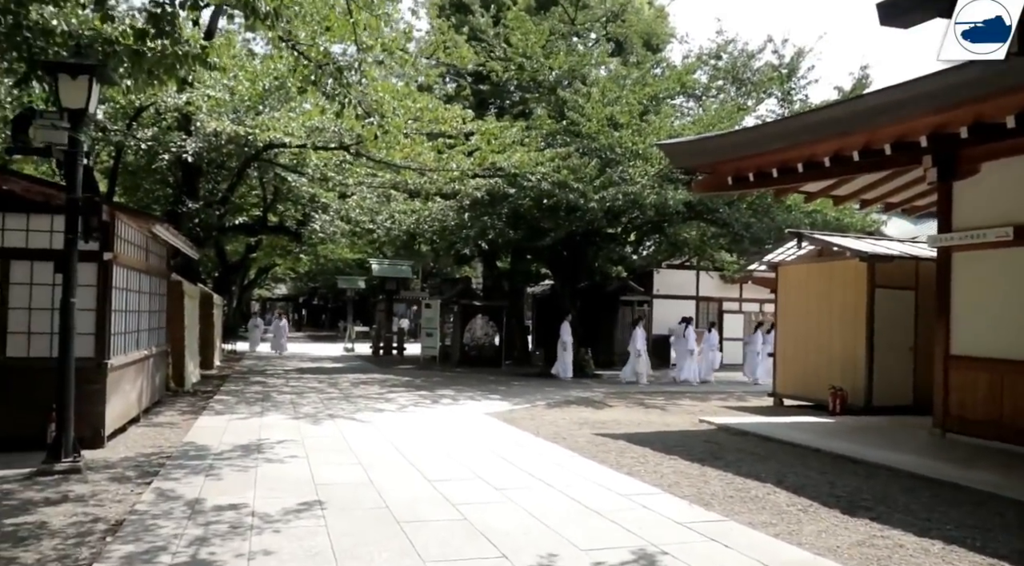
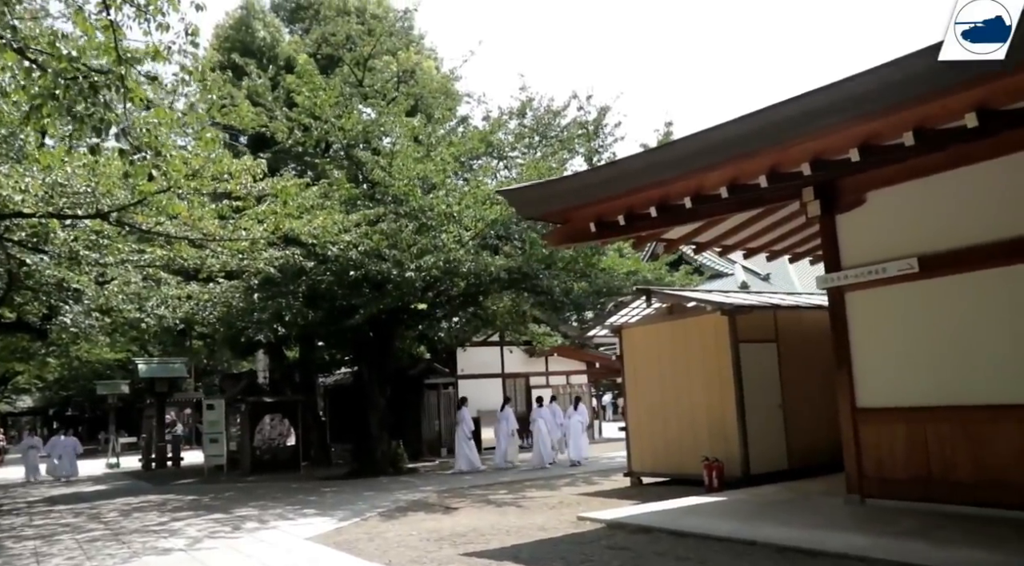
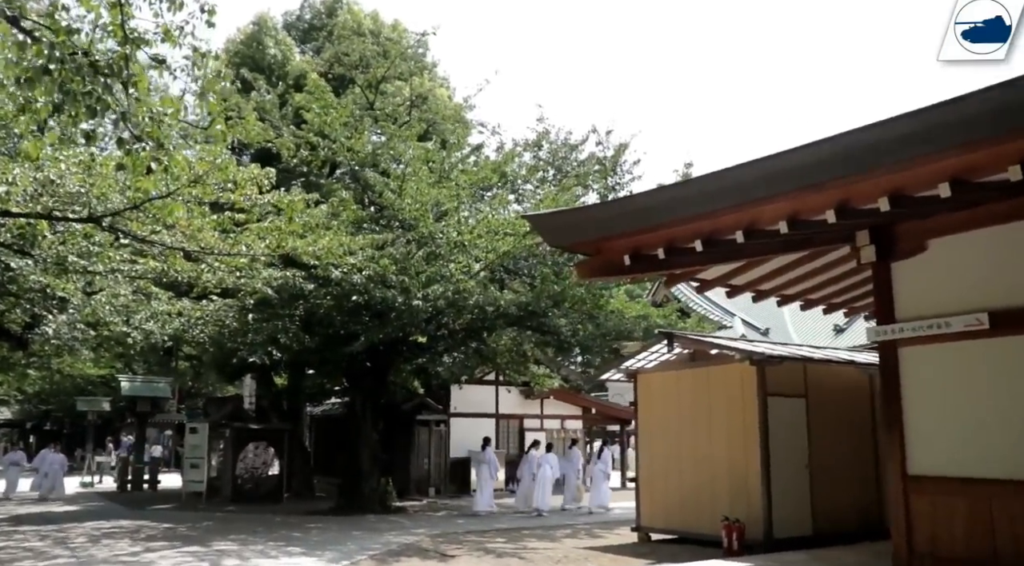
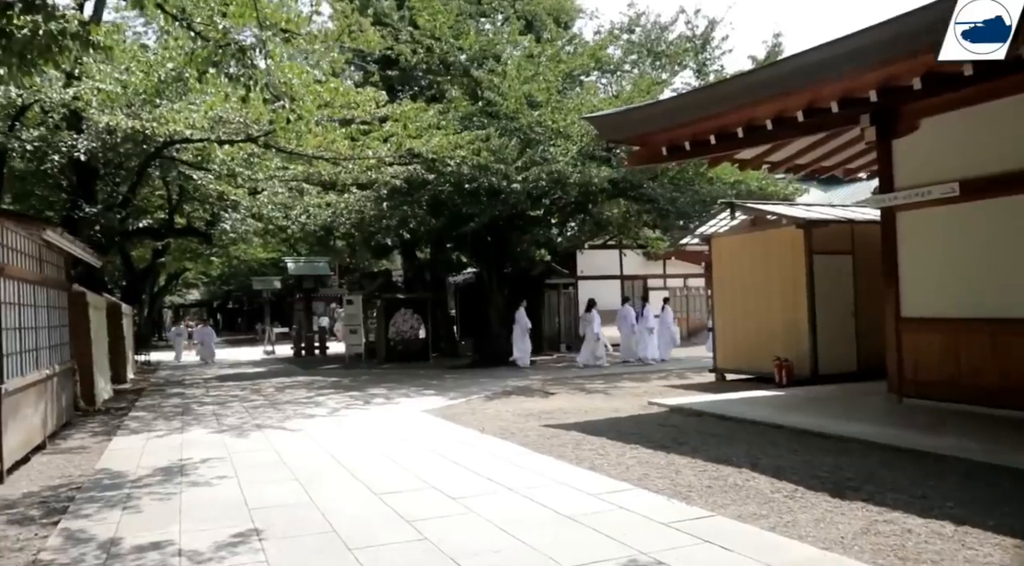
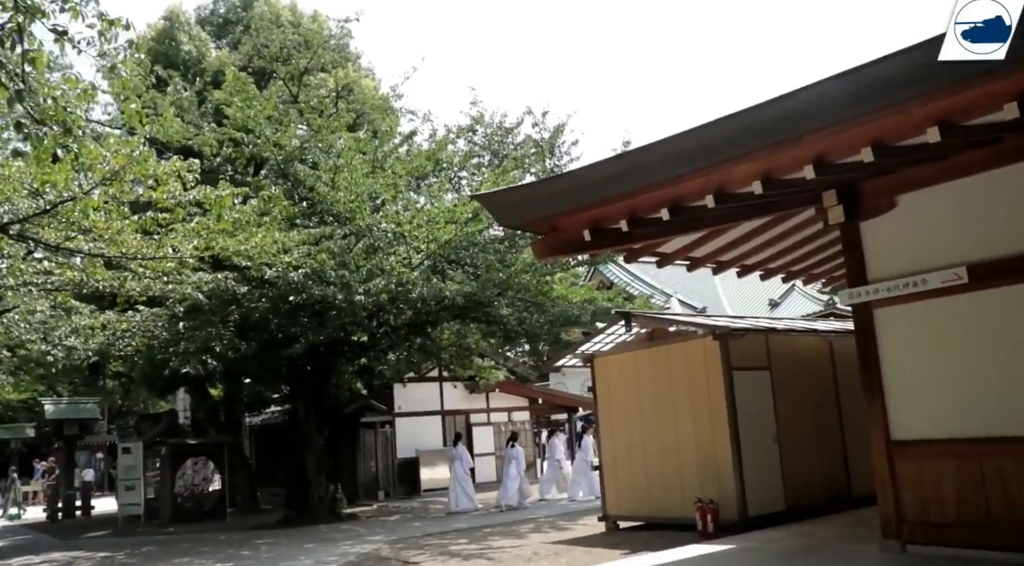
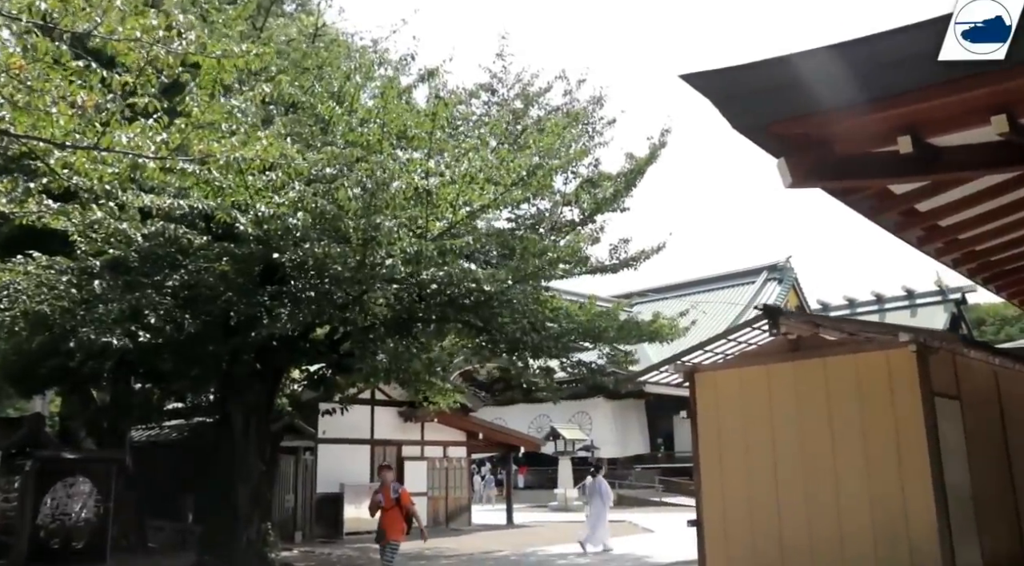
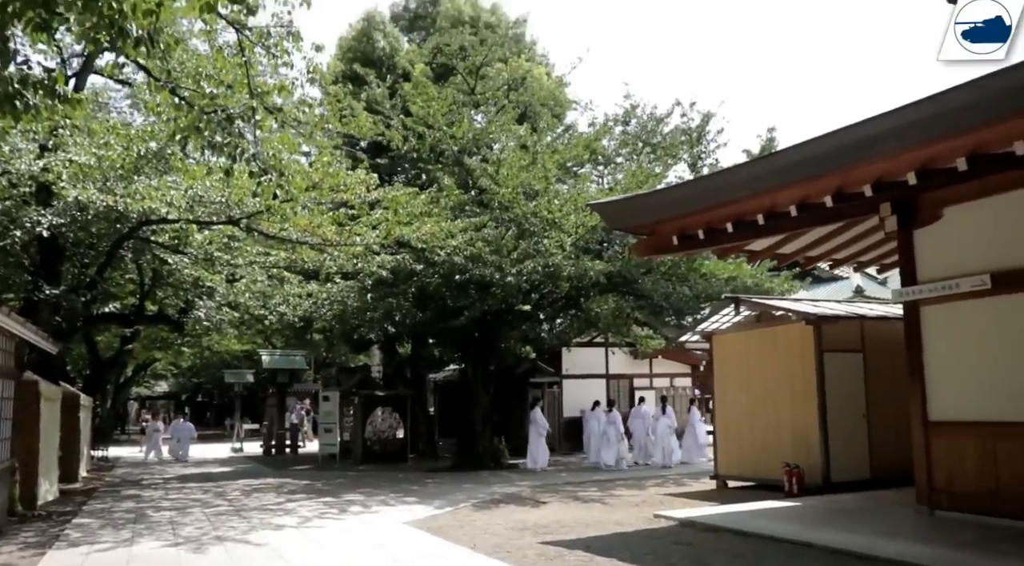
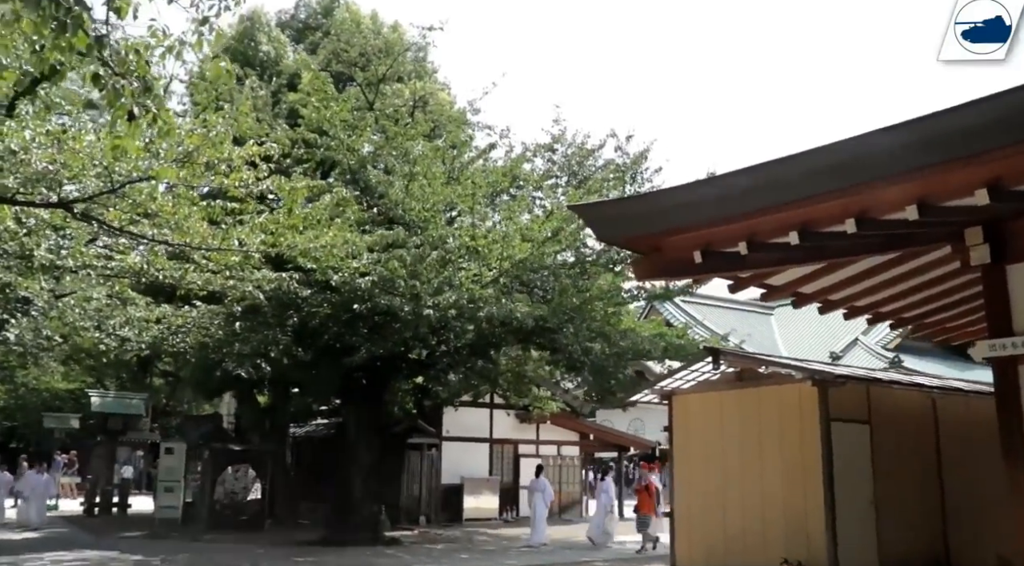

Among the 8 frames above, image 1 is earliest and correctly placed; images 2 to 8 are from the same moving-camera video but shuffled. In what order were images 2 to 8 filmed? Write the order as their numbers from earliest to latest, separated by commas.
4, 7, 2, 3, 5, 8, 6
